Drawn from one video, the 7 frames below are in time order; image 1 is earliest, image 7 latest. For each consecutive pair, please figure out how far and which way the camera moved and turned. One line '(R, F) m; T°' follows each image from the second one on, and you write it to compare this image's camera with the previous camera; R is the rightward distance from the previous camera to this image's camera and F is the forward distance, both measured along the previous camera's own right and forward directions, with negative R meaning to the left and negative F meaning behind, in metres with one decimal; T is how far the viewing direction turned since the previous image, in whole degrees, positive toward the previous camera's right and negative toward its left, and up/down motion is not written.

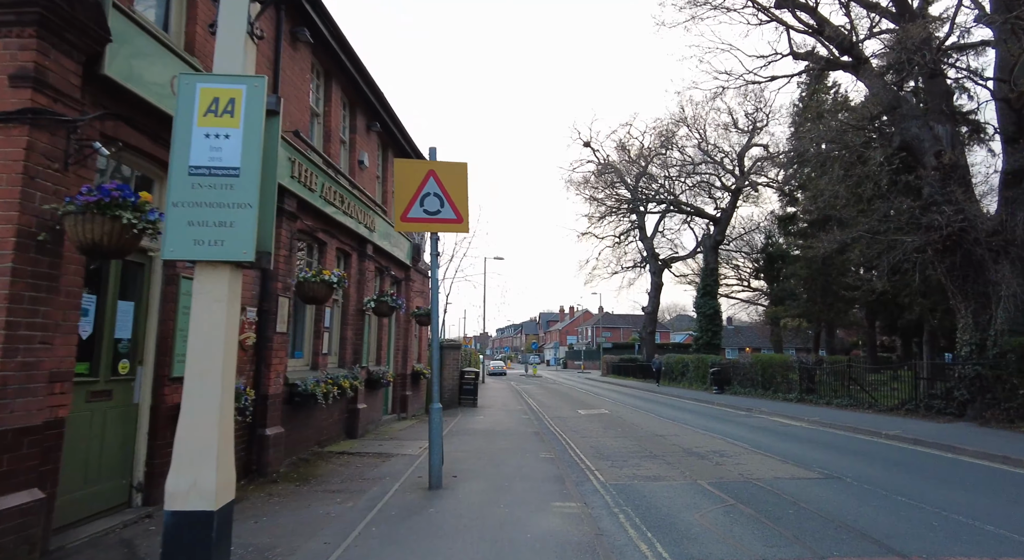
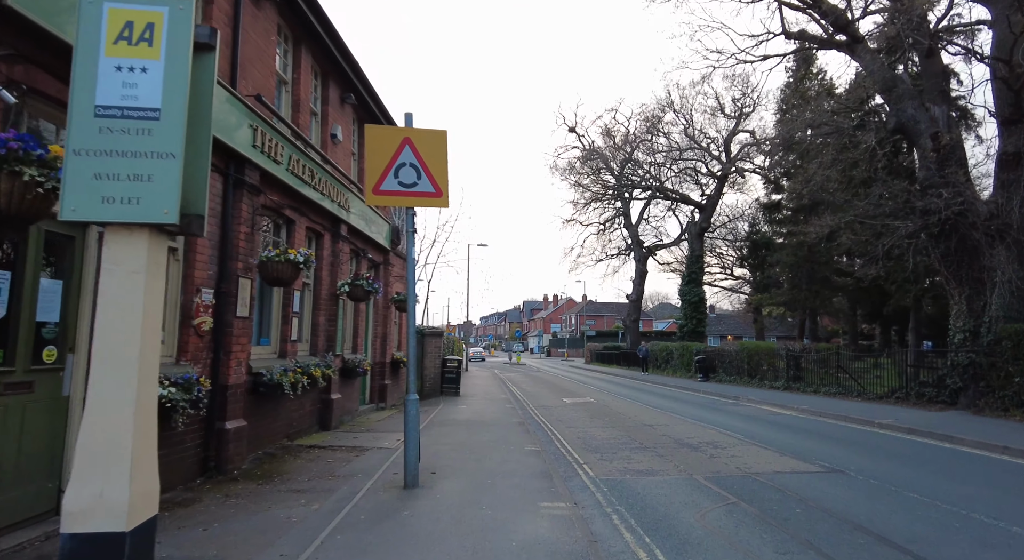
(0.0, +0.6) m; +2°
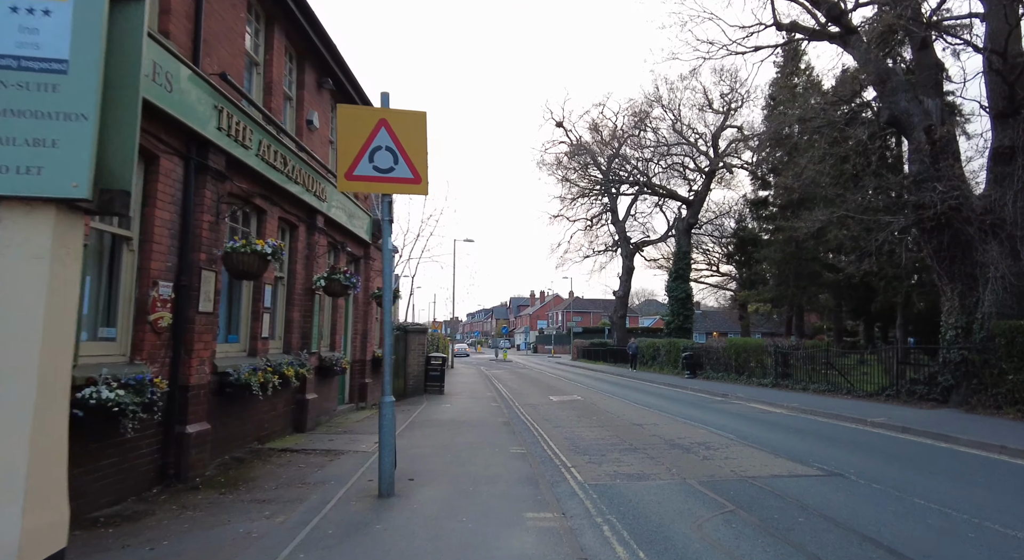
(0.0, +0.5) m; +1°
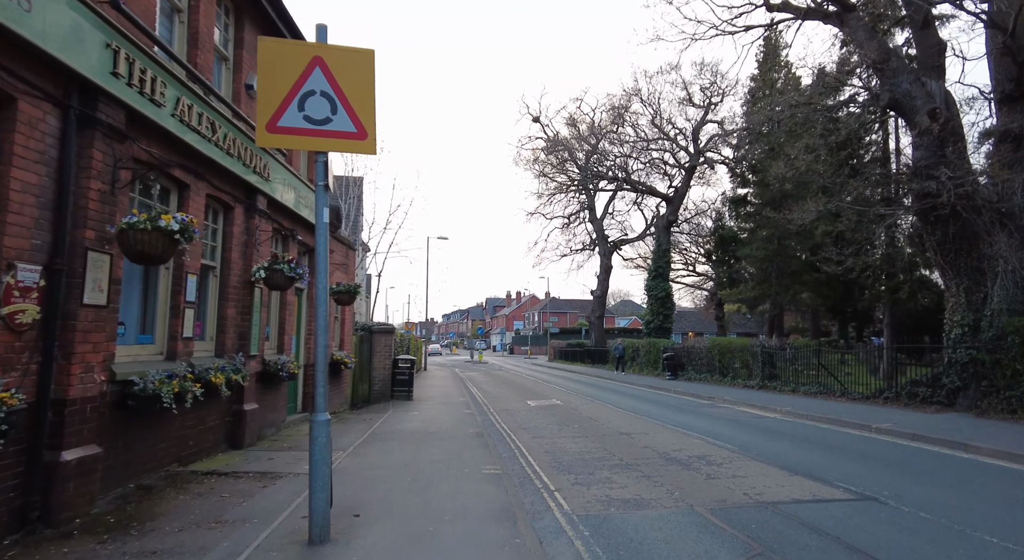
(0.0, +1.3) m; +2°
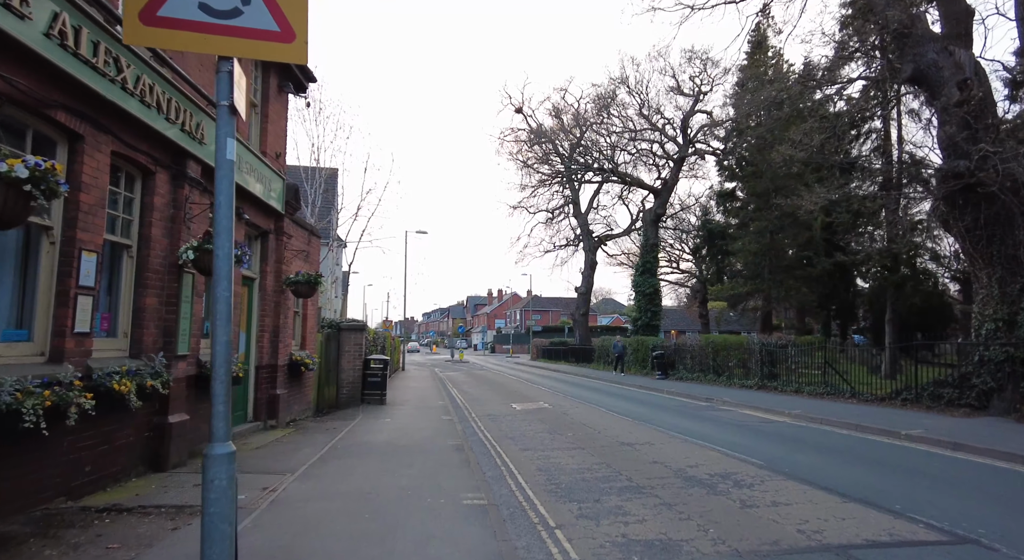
(-0.1, +1.6) m; +2°
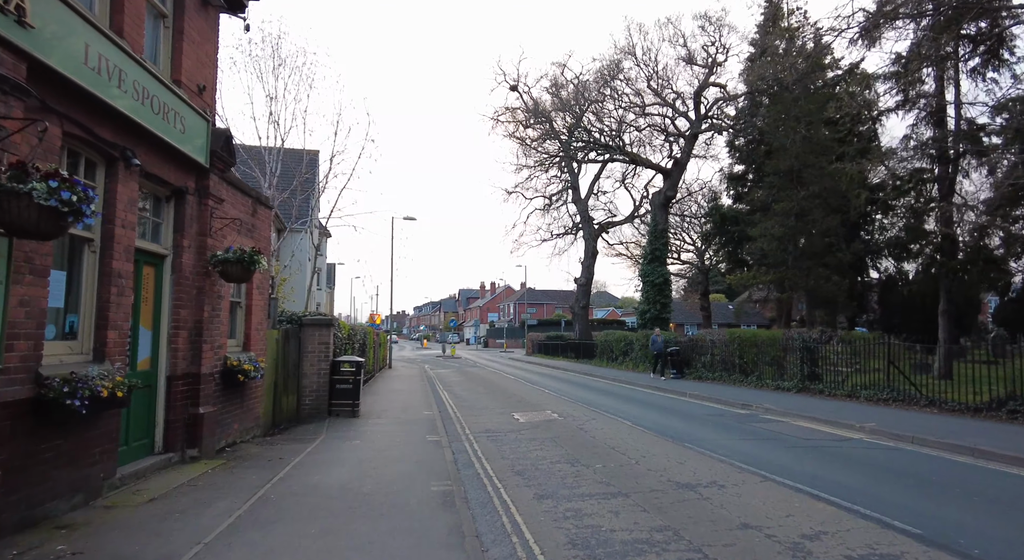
(-0.2, +3.0) m; +1°
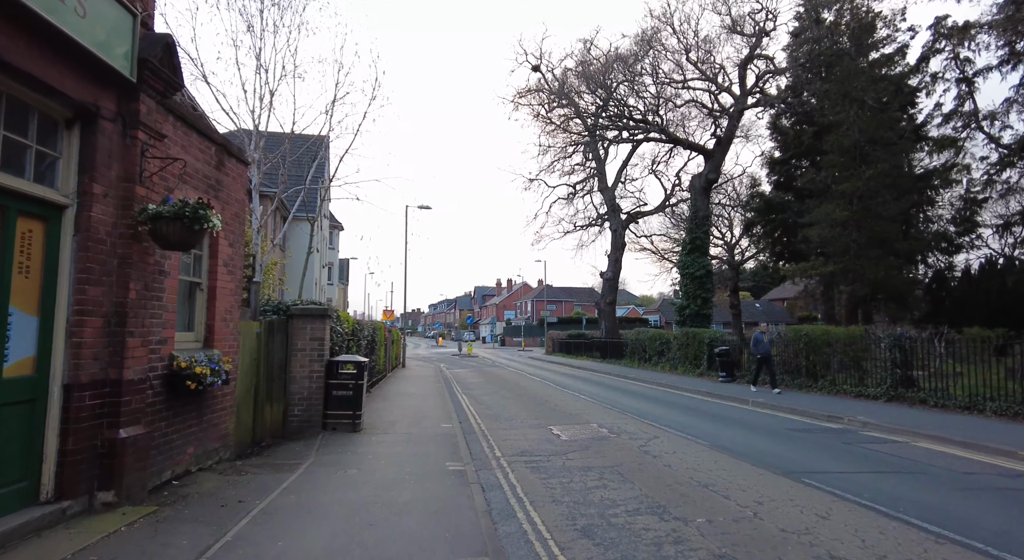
(-0.5, +2.8) m; -1°
